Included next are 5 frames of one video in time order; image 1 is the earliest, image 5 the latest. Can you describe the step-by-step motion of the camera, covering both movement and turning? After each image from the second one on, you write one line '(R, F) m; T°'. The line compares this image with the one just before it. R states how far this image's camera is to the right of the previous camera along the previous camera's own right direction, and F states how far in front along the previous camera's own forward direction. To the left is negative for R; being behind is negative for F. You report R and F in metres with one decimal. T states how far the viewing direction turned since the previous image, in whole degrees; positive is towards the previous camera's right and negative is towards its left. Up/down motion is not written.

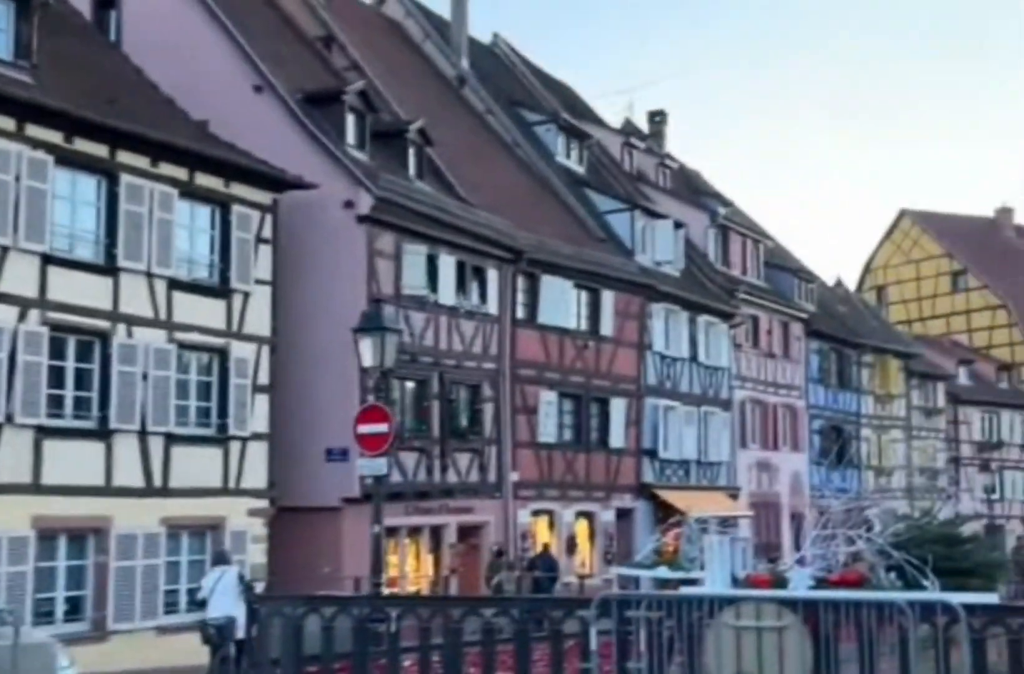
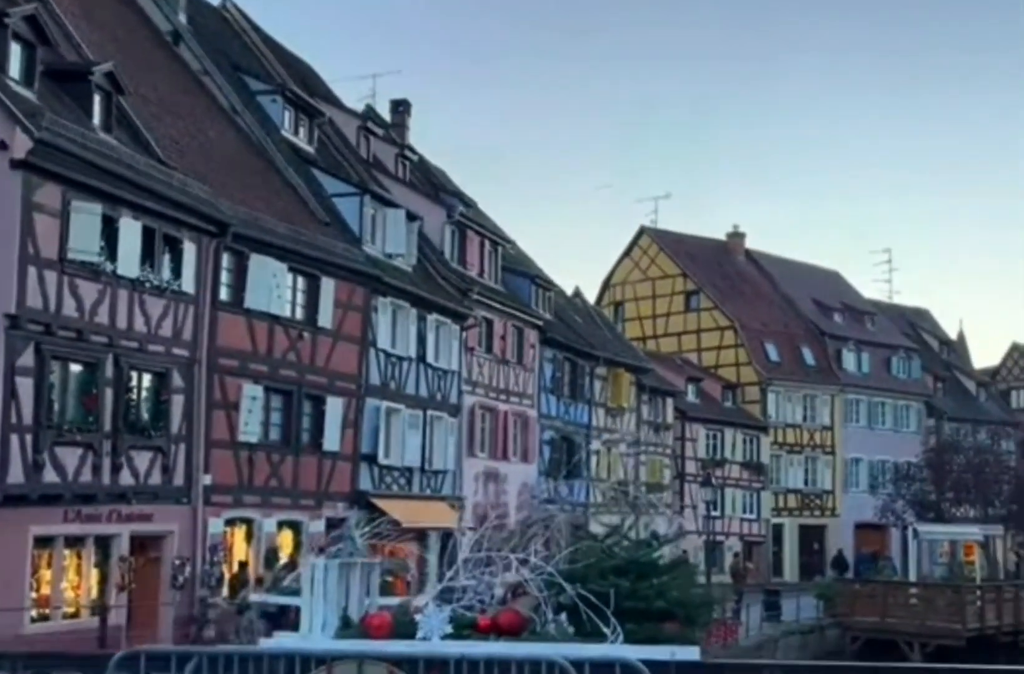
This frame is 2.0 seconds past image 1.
(+1.0, +2.2) m; +13°
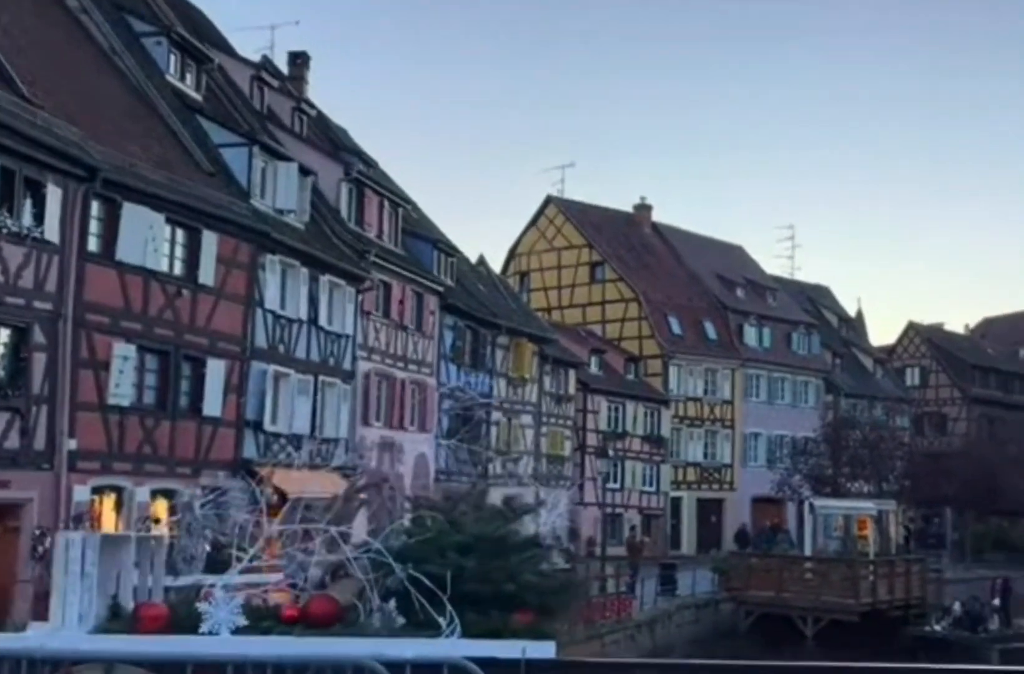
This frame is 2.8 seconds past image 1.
(+0.3, +1.0) m; +5°
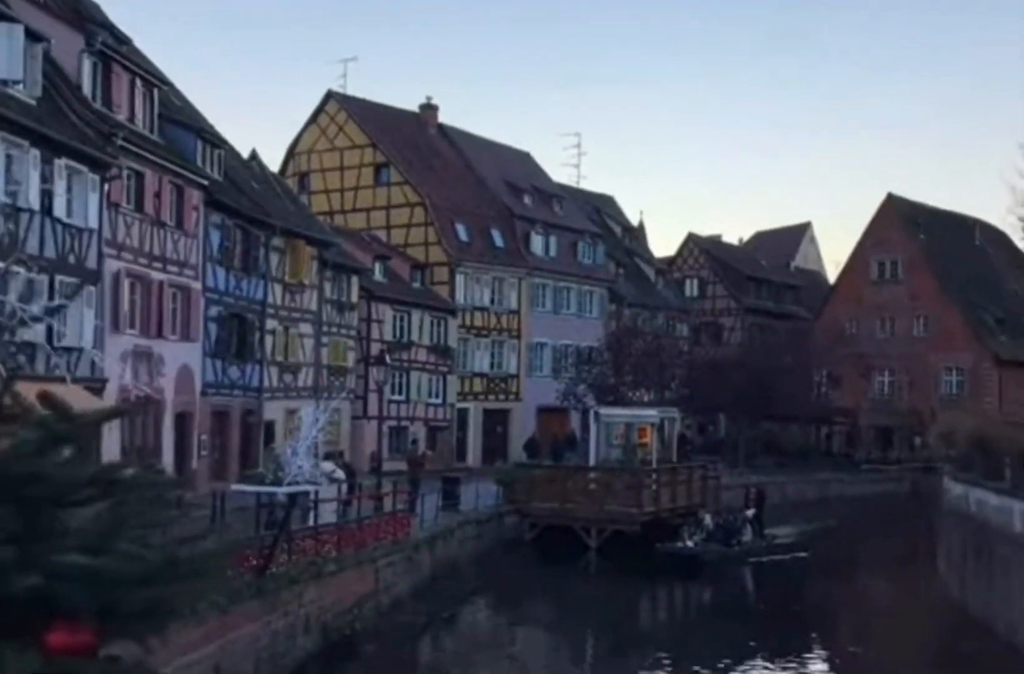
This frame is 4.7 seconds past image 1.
(+0.4, +2.1) m; +11°
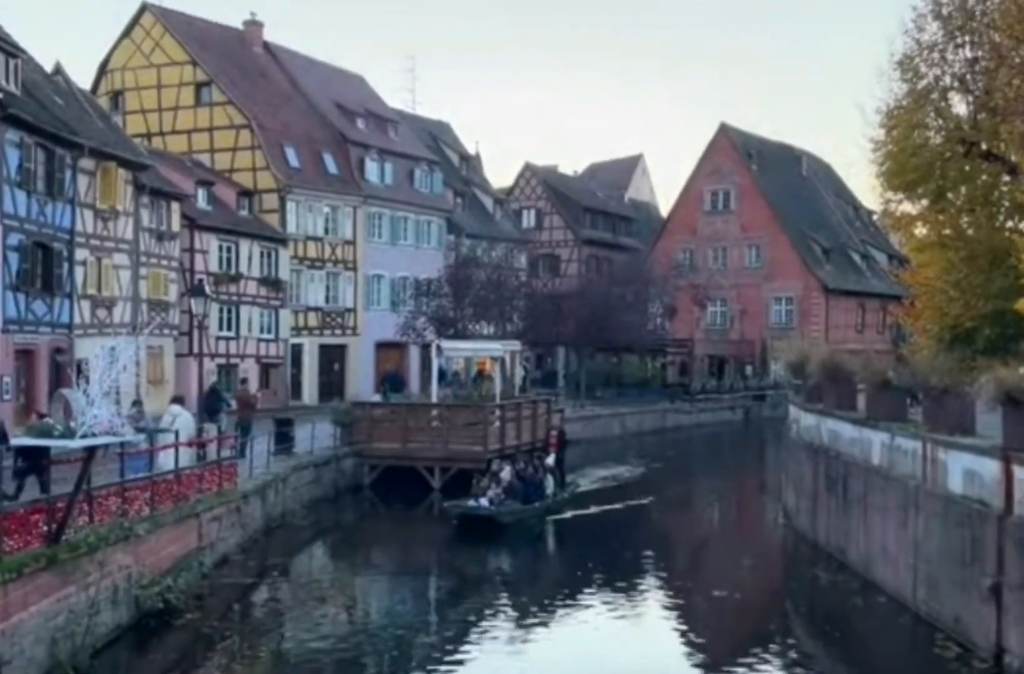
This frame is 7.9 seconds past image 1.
(0.0, +1.7) m; +8°
